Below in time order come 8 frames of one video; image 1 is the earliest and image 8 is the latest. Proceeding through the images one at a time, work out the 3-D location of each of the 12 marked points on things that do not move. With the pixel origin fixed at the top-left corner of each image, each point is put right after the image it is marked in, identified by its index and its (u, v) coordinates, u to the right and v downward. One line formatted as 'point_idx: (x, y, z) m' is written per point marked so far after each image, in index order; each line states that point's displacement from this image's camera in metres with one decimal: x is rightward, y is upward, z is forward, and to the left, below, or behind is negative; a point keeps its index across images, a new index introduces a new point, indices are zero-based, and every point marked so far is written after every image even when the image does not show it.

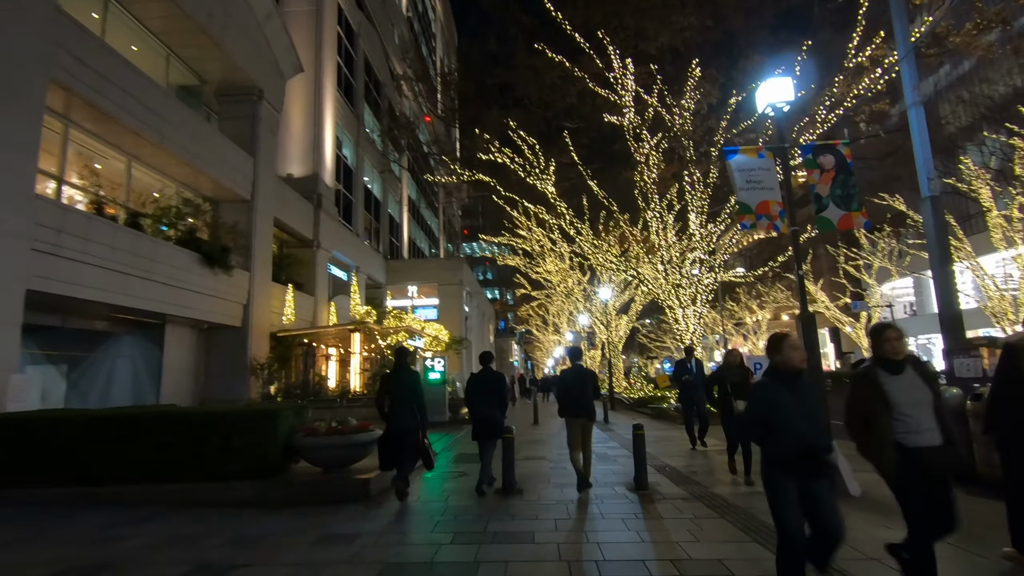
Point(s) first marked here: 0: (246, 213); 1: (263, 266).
0: (-8.6, +2.4, +19.2) m
1: (-8.3, +0.8, +19.9) m
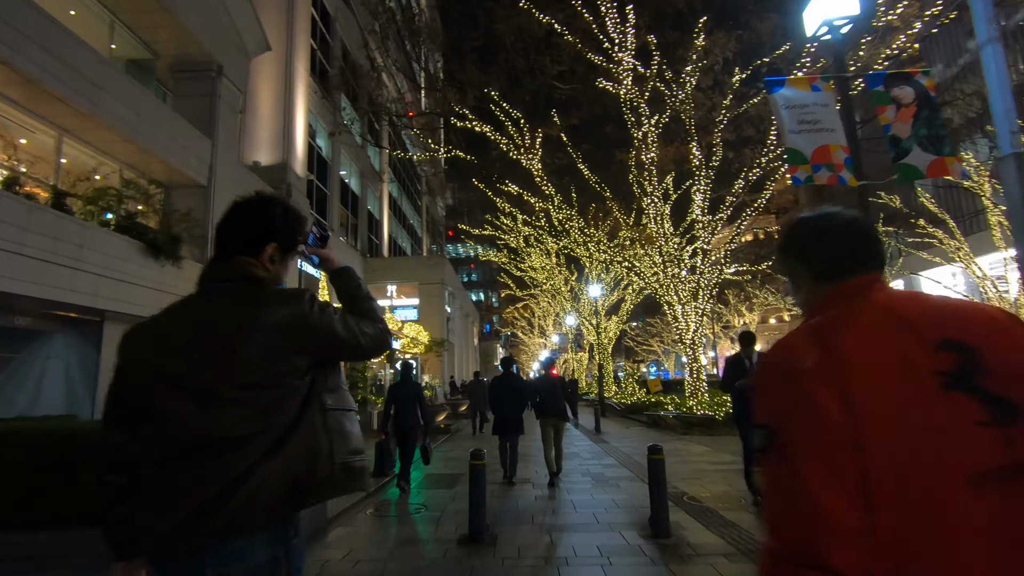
0: (-9.1, +2.6, +17.4) m
1: (-8.9, +0.9, +18.1) m
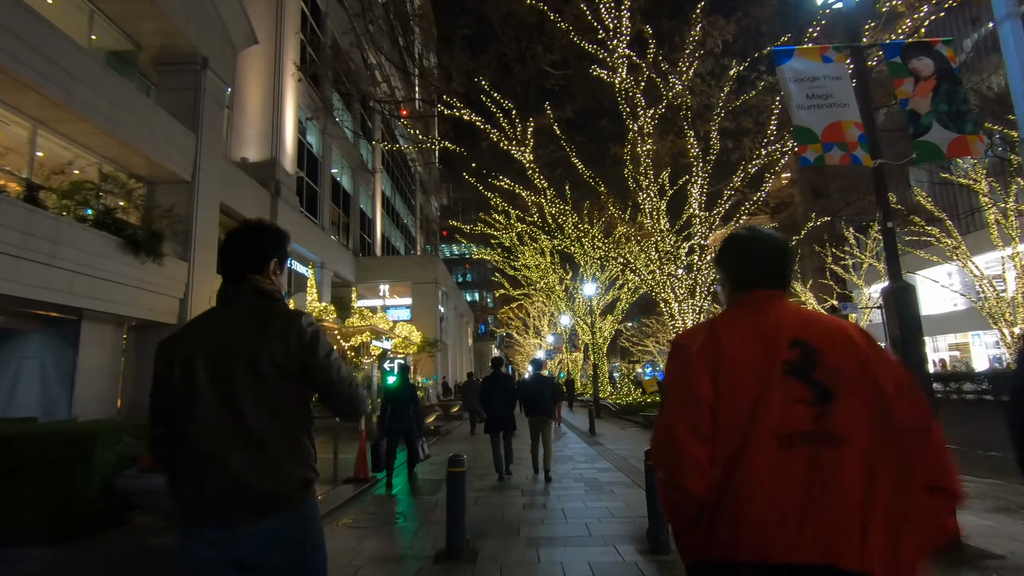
0: (-9.3, +2.6, +17.0) m
1: (-9.1, +1.0, +17.6) m
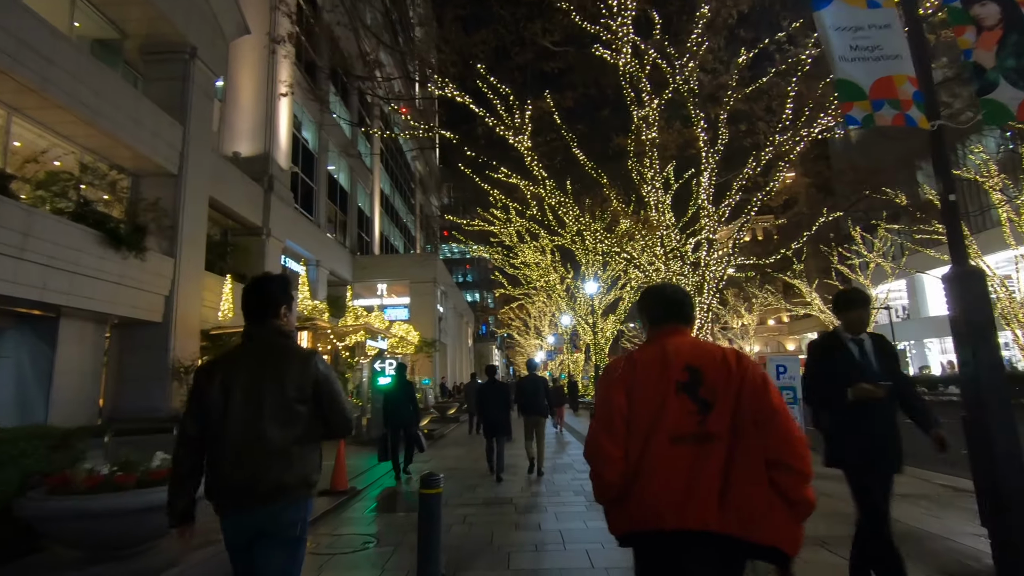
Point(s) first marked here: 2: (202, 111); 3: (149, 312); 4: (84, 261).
0: (-9.4, +2.7, +16.4) m
1: (-9.1, +1.1, +17.0) m
2: (-9.4, +5.4, +18.0) m
3: (-9.4, -0.6, +15.3) m
4: (-9.4, +0.6, +13.1) m
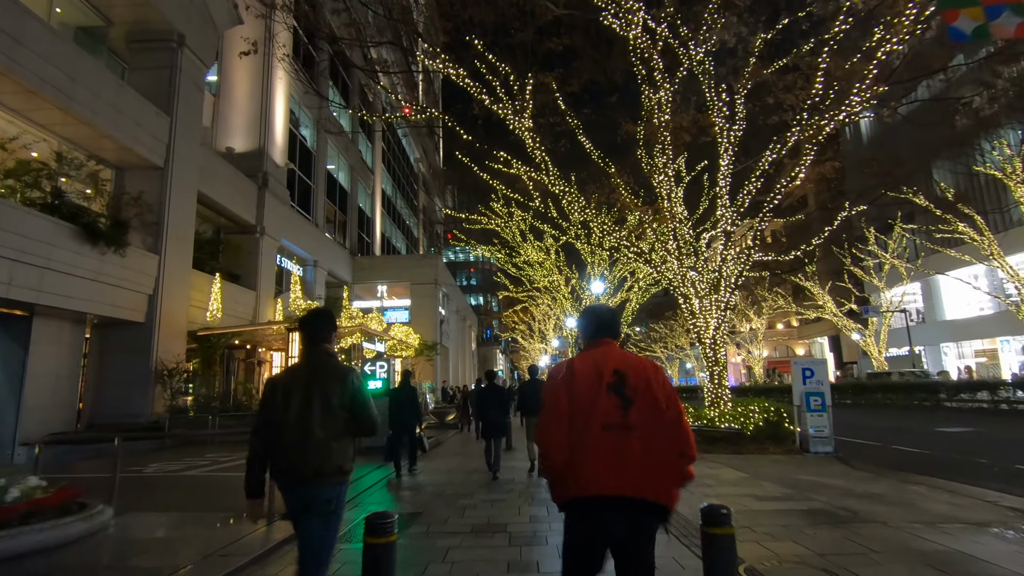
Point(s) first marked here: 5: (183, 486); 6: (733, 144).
0: (-9.3, +2.7, +15.6) m
1: (-9.1, +1.1, +16.2) m
2: (-9.3, +5.4, +17.2) m
3: (-9.3, -0.6, +14.5) m
4: (-9.4, +0.7, +12.3) m
5: (-4.5, -2.7, +8.0) m
6: (+4.1, +2.6, +10.9) m
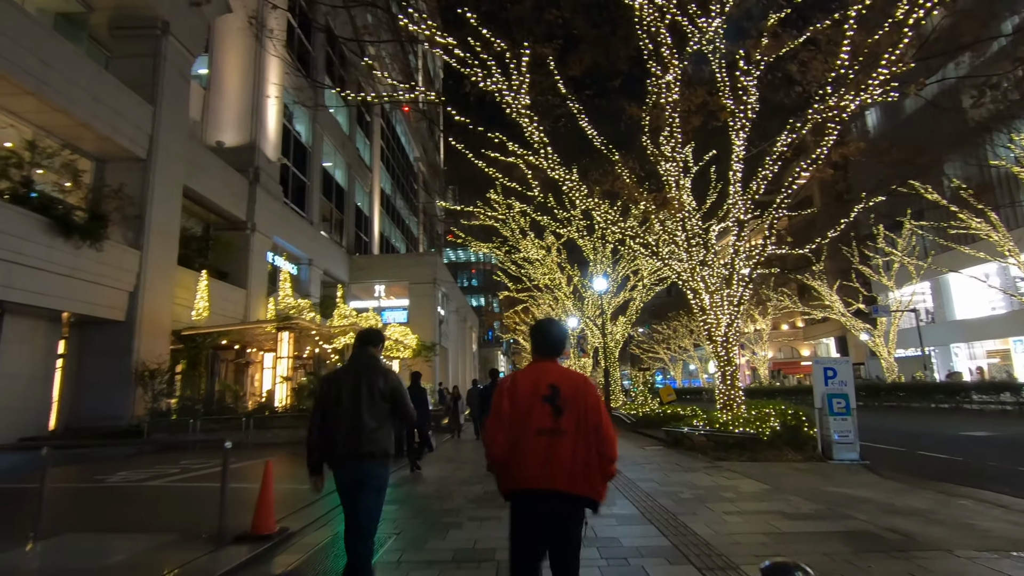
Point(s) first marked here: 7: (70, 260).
0: (-9.4, +2.8, +14.9) m
1: (-9.1, +1.2, +15.5) m
2: (-9.4, +5.5, +16.6) m
3: (-9.4, -0.5, +13.8) m
4: (-9.4, +0.7, +11.6) m
5: (-4.5, -2.6, +7.3) m
6: (+4.0, +2.7, +10.2) m
7: (-9.4, +0.6, +12.6) m
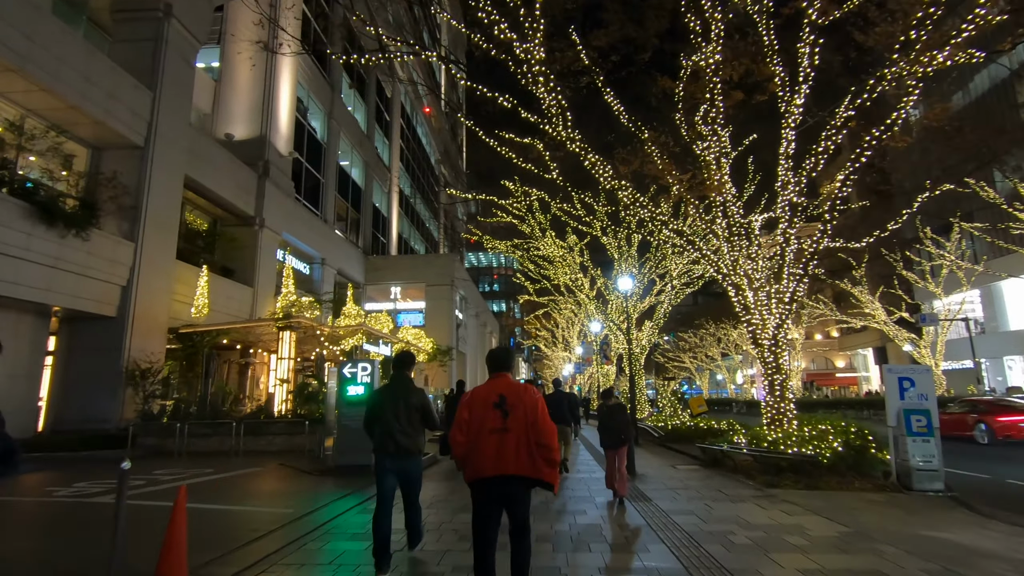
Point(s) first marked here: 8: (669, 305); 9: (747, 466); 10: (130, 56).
0: (-8.9, +2.9, +14.1) m
1: (-8.7, +1.3, +14.7) m
2: (-8.8, +5.6, +15.8) m
3: (-9.0, -0.3, +13.0) m
4: (-9.2, +0.9, +10.7) m
5: (-4.5, -2.4, +6.2) m
6: (+4.3, +2.8, +8.9) m
7: (-9.0, +0.7, +11.8) m
8: (+5.0, -0.5, +18.7) m
9: (+3.2, -2.4, +8.0) m
10: (-9.6, +5.8, +15.0) m
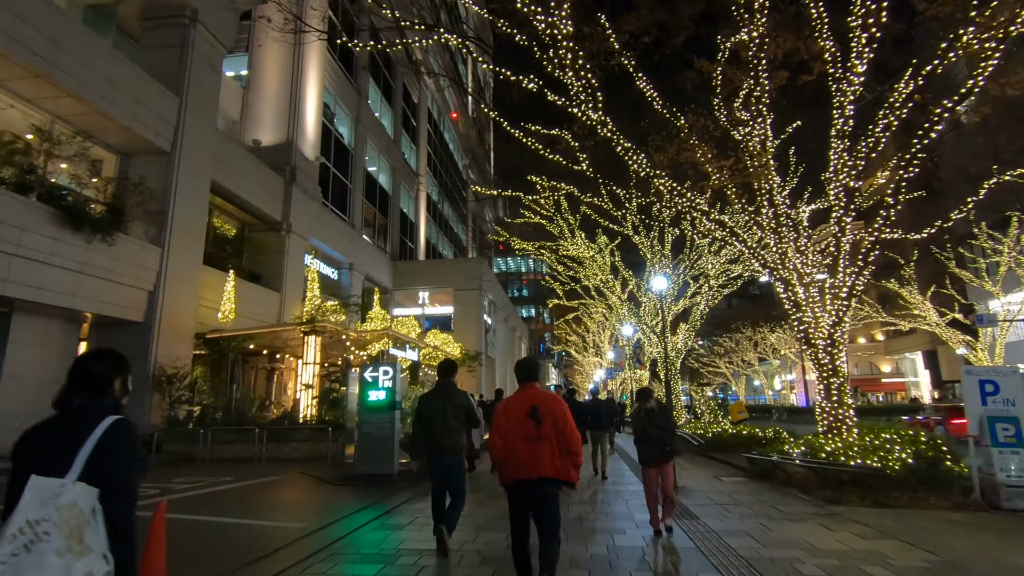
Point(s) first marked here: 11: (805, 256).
0: (-8.3, +2.8, +14.0) m
1: (-8.0, +1.2, +14.6) m
2: (-8.1, +5.4, +15.7) m
3: (-8.4, -0.4, +12.9) m
4: (-8.6, +0.8, +10.7) m
5: (-4.2, -2.4, +5.9) m
6: (+4.6, +2.9, +8.1) m
7: (-8.5, +0.6, +11.7) m
8: (+5.9, -0.5, +17.9) m
9: (+3.5, -2.3, +7.3) m
10: (-8.9, +5.7, +15.0) m
11: (+4.6, +0.4, +9.4) m
